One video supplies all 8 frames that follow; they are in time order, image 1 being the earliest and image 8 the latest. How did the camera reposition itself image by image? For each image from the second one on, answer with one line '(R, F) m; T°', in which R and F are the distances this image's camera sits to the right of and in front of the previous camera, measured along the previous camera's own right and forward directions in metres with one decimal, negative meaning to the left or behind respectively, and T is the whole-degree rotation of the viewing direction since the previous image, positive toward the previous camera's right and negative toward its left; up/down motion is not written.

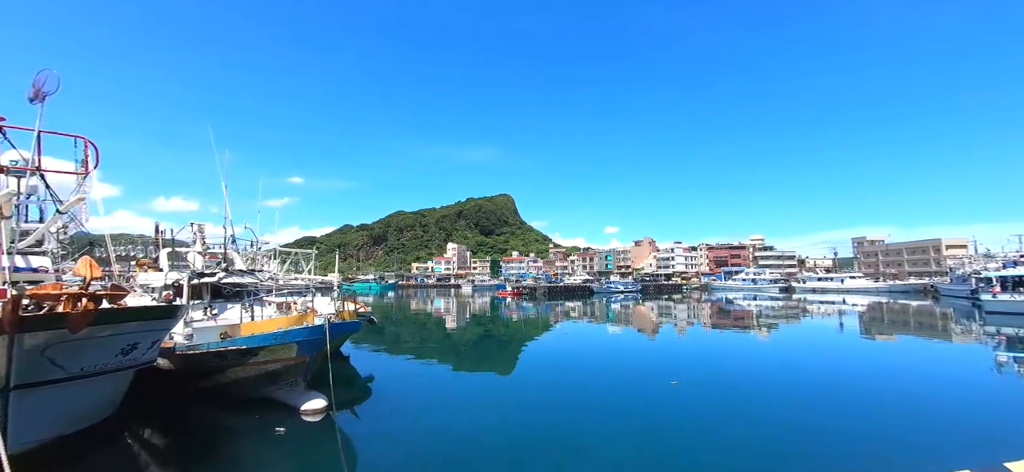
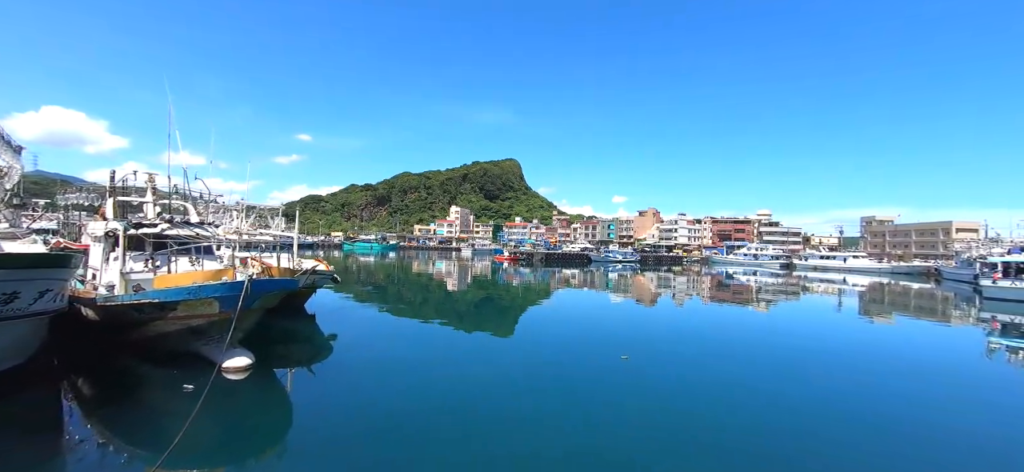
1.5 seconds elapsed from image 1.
(+1.0, +0.5) m; -1°
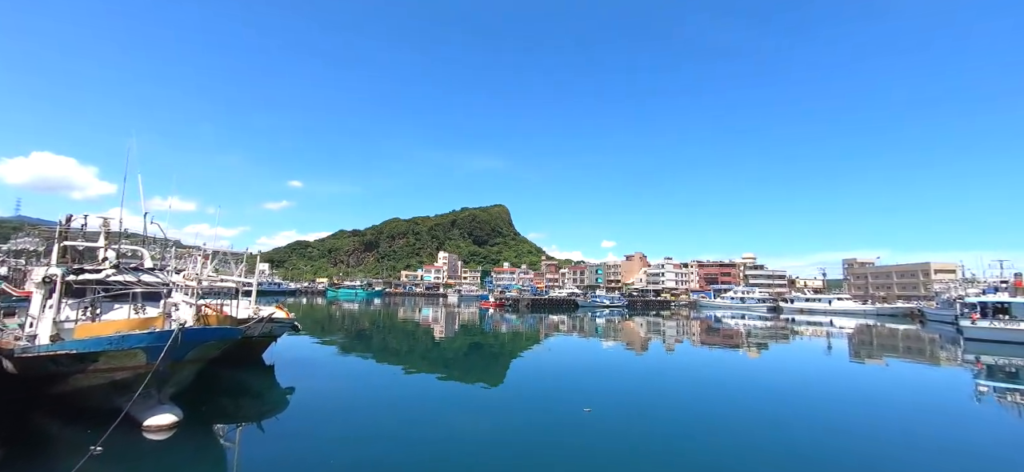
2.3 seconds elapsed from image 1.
(+0.6, +0.2) m; +1°
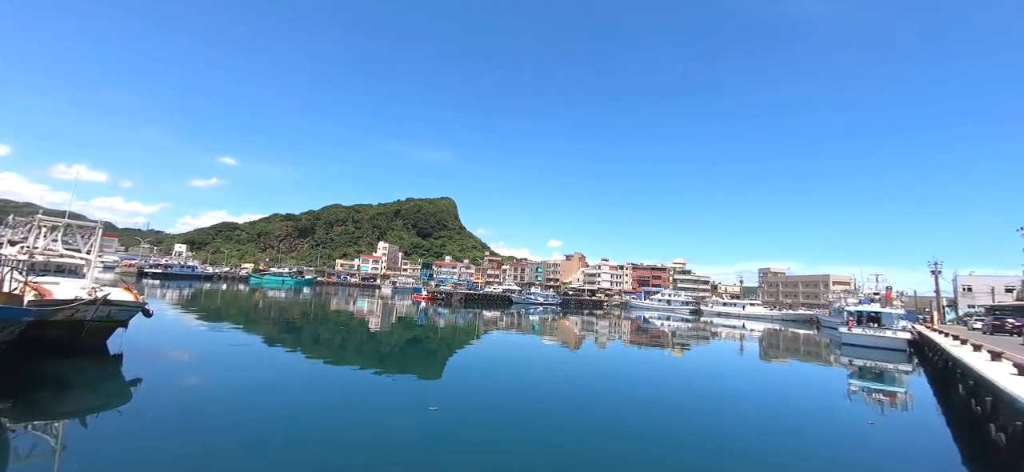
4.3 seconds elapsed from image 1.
(+1.6, +0.2) m; +7°
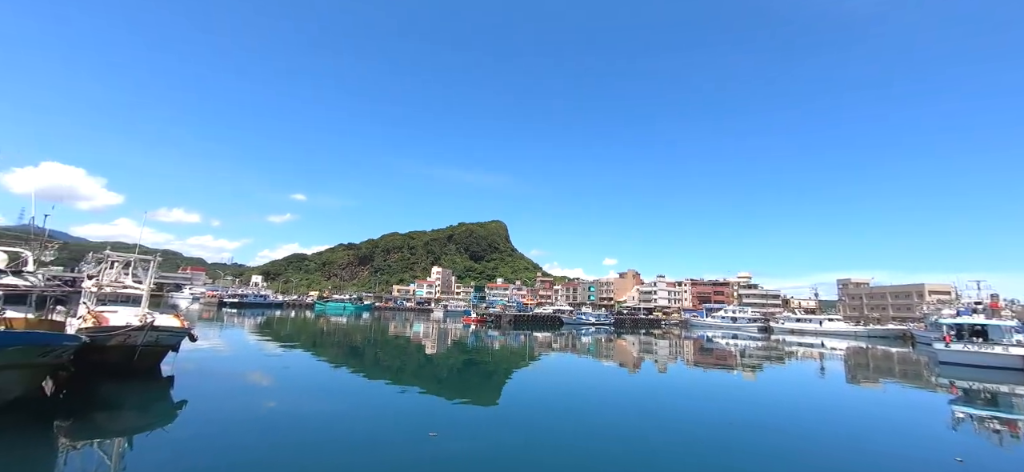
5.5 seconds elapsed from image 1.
(+0.6, +0.4) m; -7°
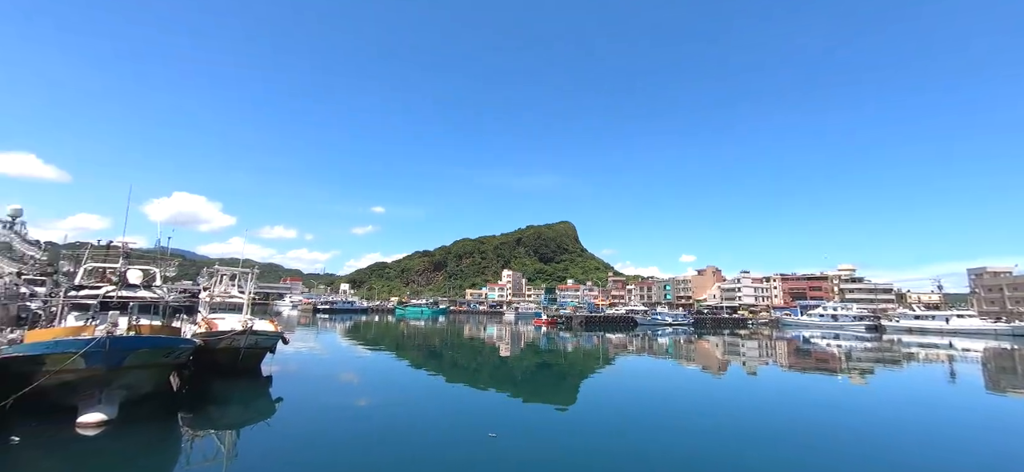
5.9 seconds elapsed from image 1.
(+0.4, -0.3) m; -9°
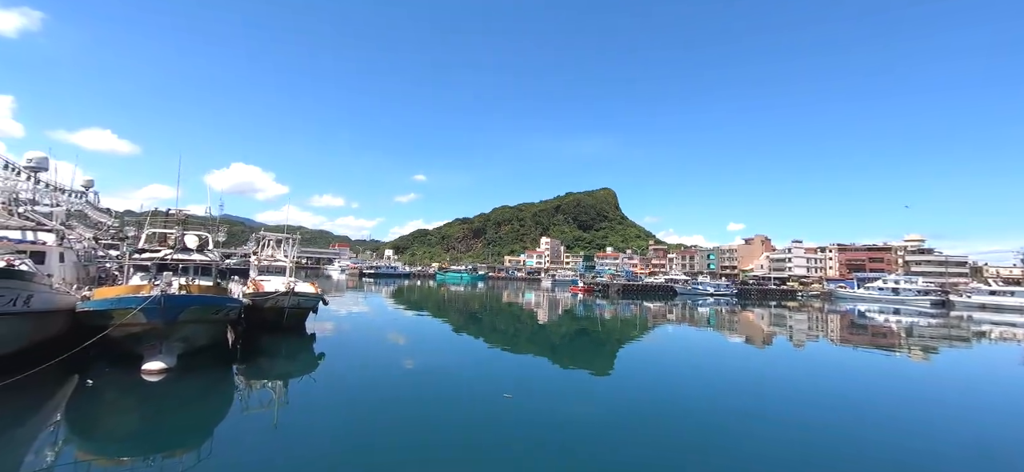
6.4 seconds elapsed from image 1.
(+0.4, 0.0) m; -5°
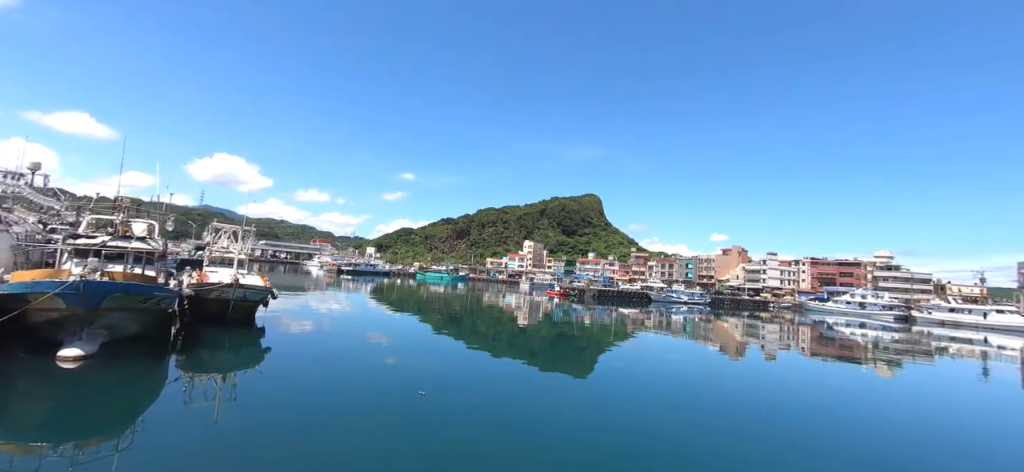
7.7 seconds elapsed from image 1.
(+1.0, -0.1) m; +2°
